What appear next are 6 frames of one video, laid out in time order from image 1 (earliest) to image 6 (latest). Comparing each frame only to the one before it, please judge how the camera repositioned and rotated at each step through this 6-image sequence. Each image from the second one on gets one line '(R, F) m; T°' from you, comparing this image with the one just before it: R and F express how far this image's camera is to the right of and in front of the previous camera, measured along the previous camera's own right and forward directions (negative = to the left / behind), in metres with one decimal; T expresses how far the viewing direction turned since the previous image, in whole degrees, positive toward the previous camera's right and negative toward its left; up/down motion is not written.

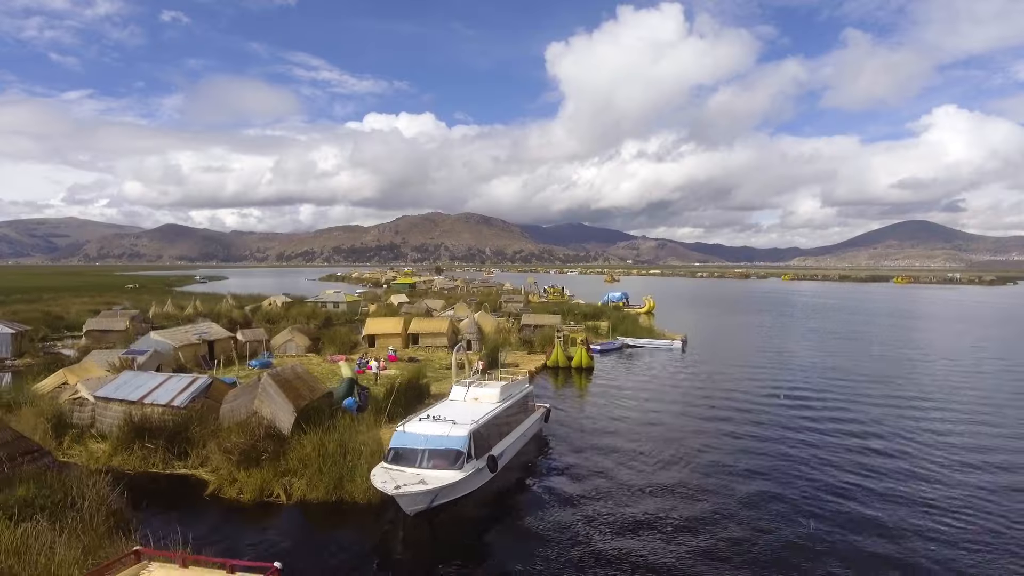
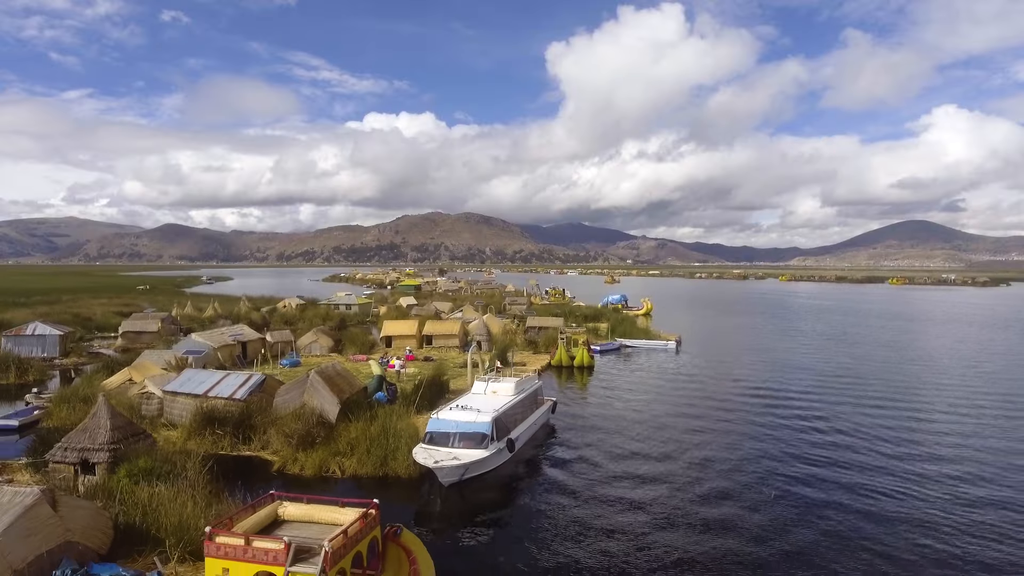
(-0.2, -1.7) m; 0°
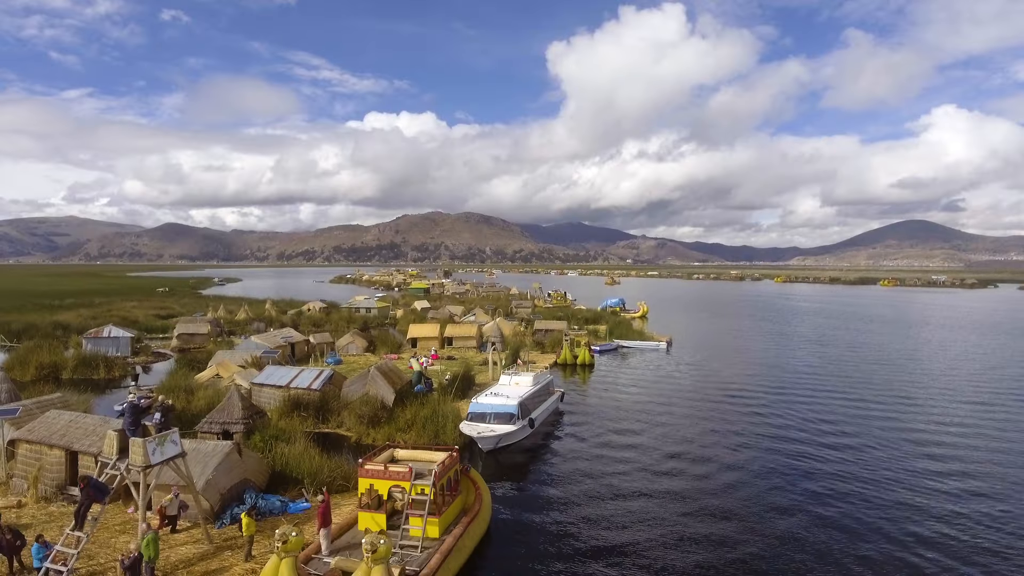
(-0.5, -3.2) m; 0°
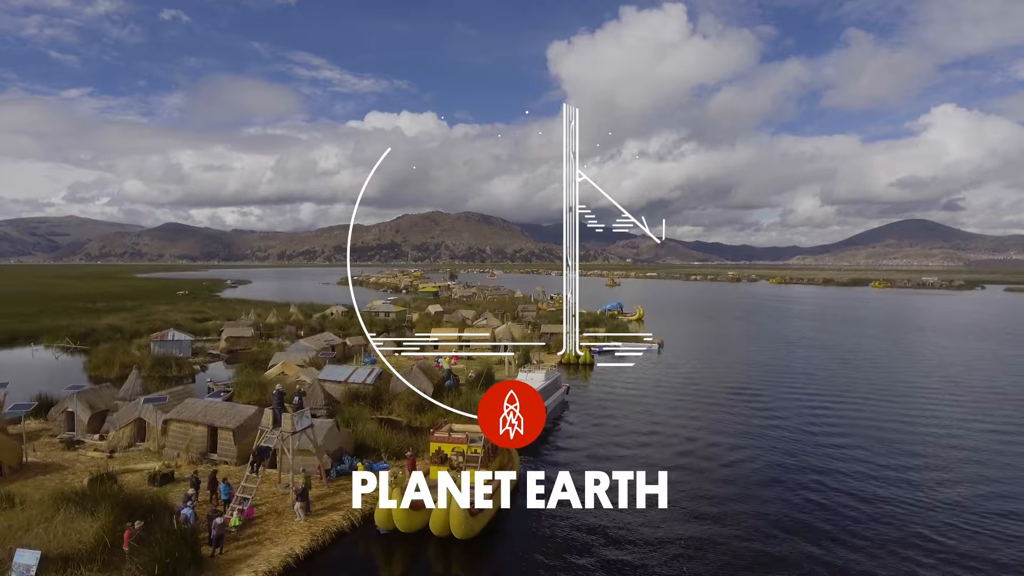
(-0.5, -3.6) m; 0°
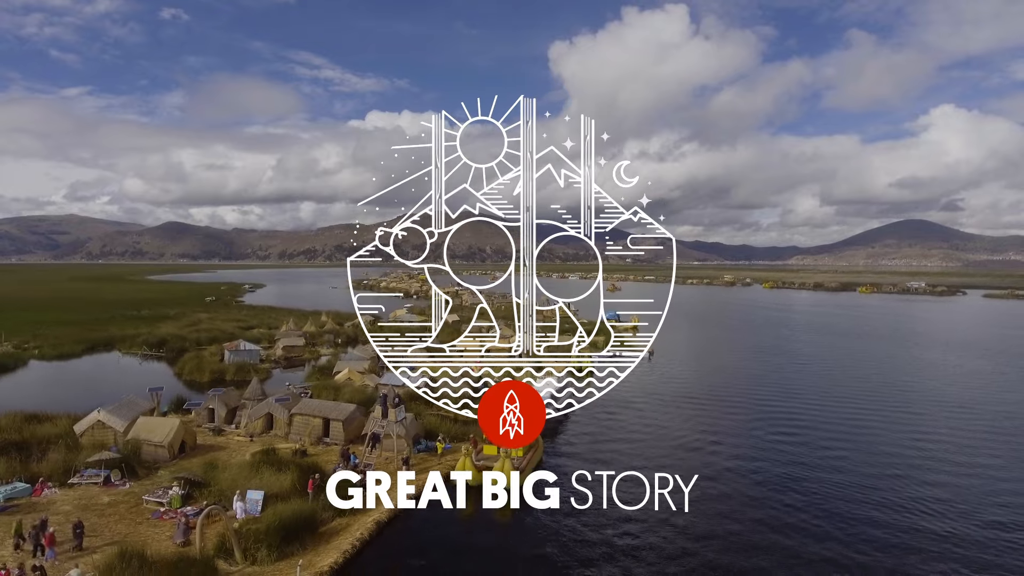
(-0.8, -5.5) m; 0°
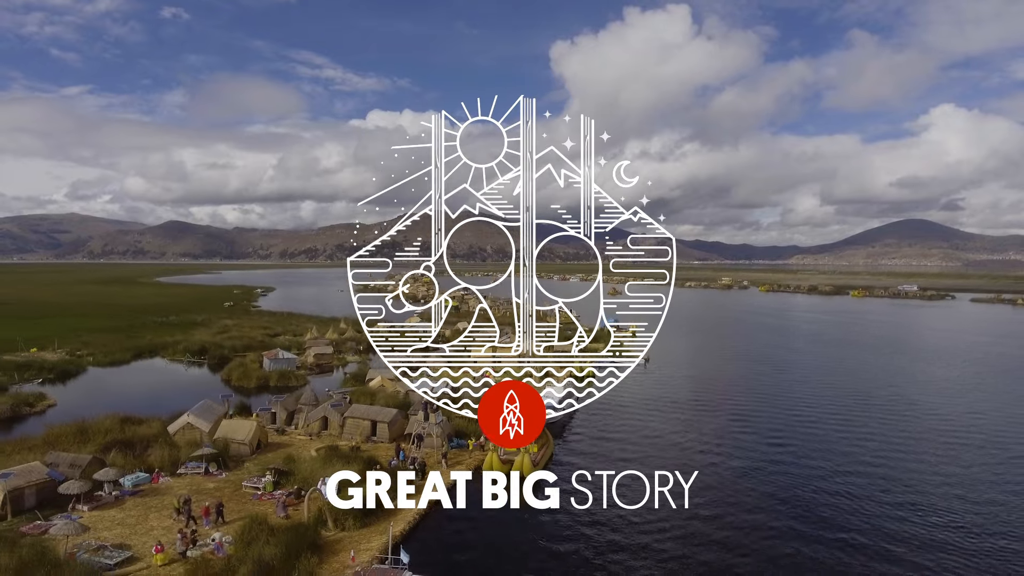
(-0.6, -3.9) m; 0°
